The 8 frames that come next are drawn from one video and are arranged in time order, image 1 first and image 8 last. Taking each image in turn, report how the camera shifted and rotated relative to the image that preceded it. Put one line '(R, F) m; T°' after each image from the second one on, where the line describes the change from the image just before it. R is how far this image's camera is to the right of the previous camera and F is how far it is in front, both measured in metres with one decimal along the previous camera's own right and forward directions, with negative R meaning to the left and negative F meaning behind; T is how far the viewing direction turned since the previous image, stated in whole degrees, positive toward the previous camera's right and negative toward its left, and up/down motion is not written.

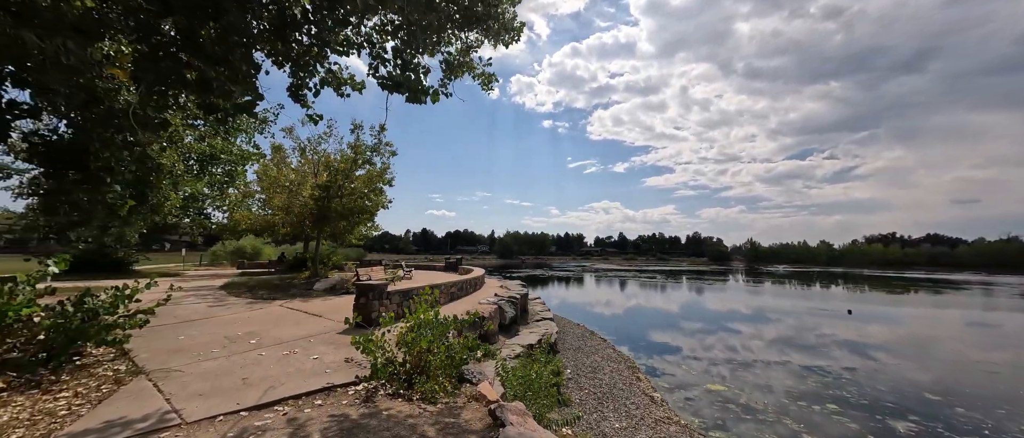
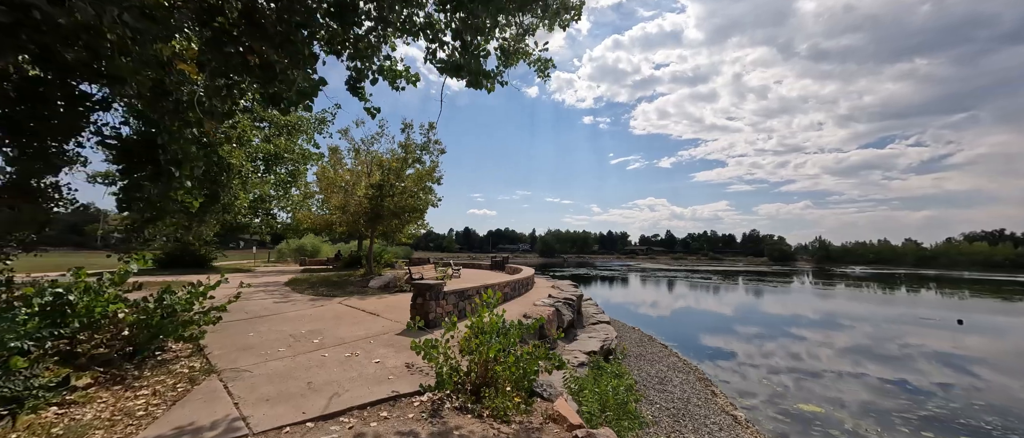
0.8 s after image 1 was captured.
(-0.4, +0.5) m; -7°
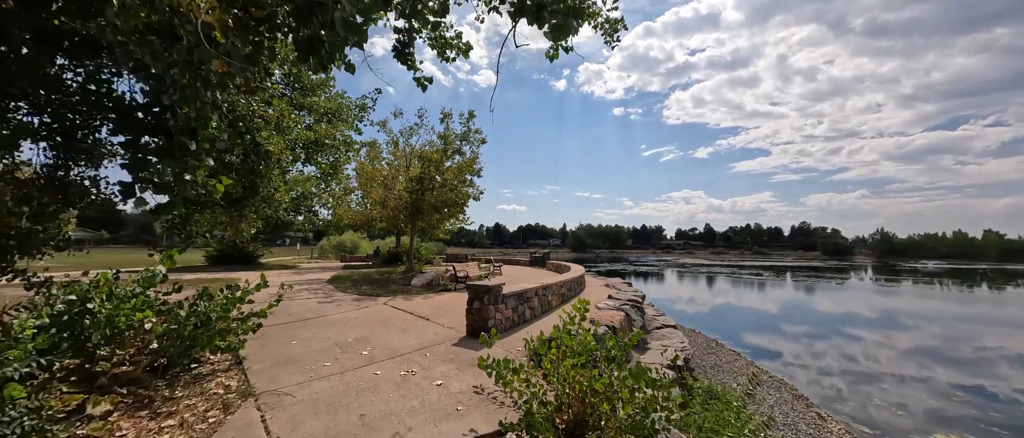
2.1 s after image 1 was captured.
(-0.7, +1.0) m; -5°
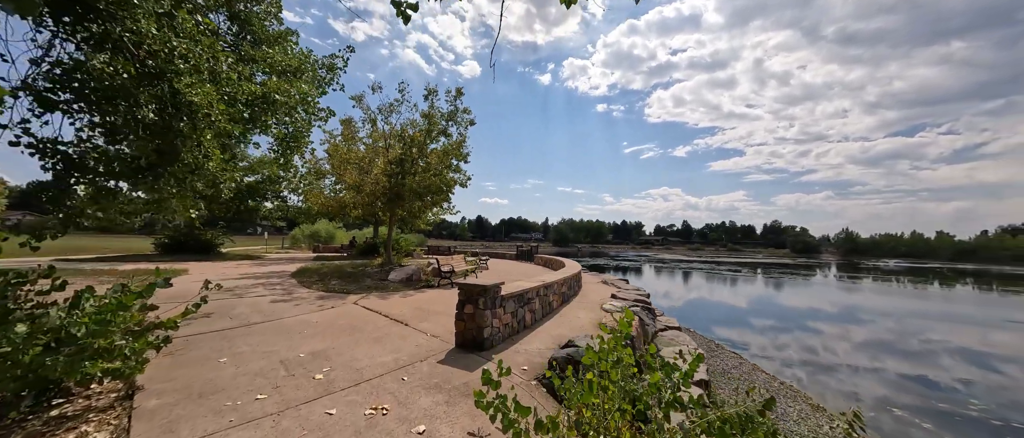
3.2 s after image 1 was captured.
(-0.3, +1.2) m; +3°
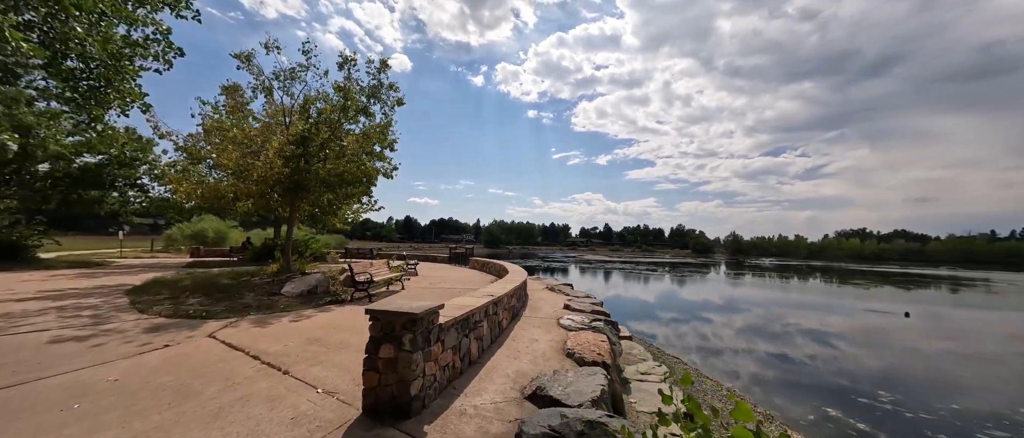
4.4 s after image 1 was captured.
(-0.1, +1.6) m; +11°
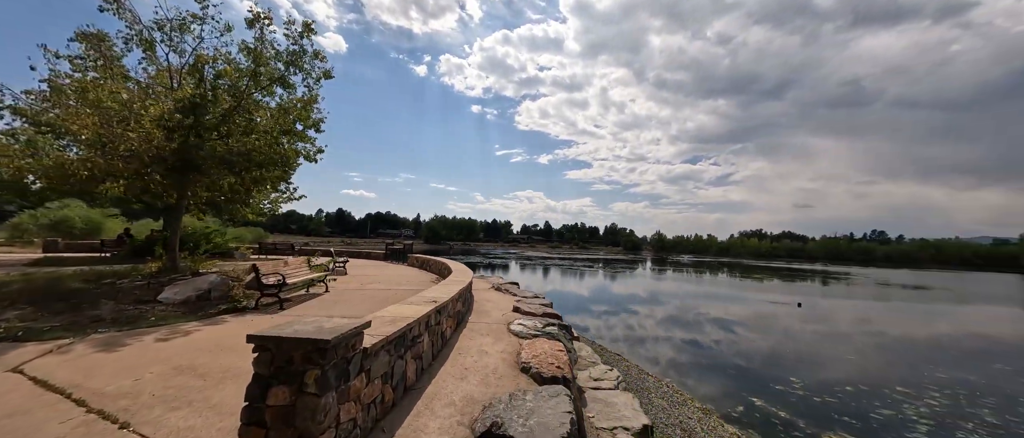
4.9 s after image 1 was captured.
(-0.1, +0.7) m; +10°
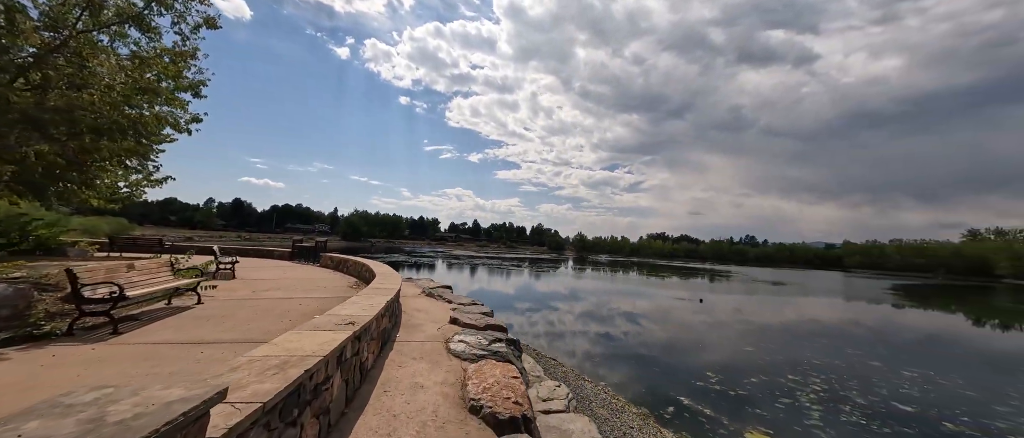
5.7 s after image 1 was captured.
(-0.2, +0.9) m; +12°
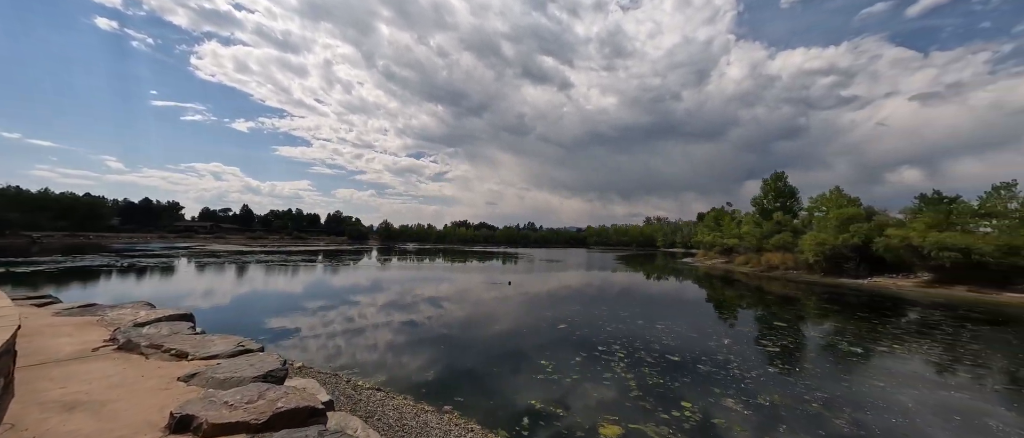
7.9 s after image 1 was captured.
(-0.2, +2.5) m; +31°
